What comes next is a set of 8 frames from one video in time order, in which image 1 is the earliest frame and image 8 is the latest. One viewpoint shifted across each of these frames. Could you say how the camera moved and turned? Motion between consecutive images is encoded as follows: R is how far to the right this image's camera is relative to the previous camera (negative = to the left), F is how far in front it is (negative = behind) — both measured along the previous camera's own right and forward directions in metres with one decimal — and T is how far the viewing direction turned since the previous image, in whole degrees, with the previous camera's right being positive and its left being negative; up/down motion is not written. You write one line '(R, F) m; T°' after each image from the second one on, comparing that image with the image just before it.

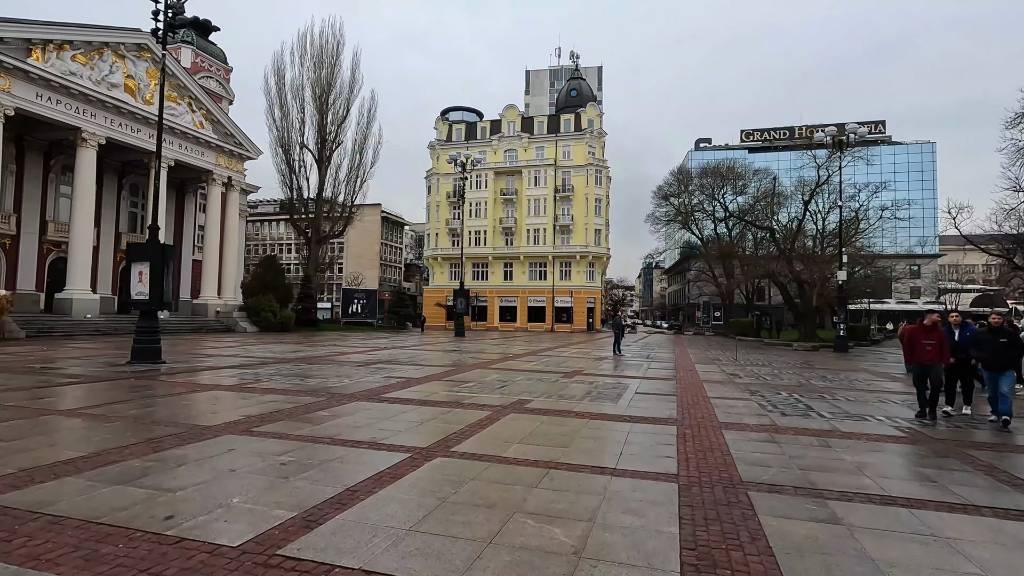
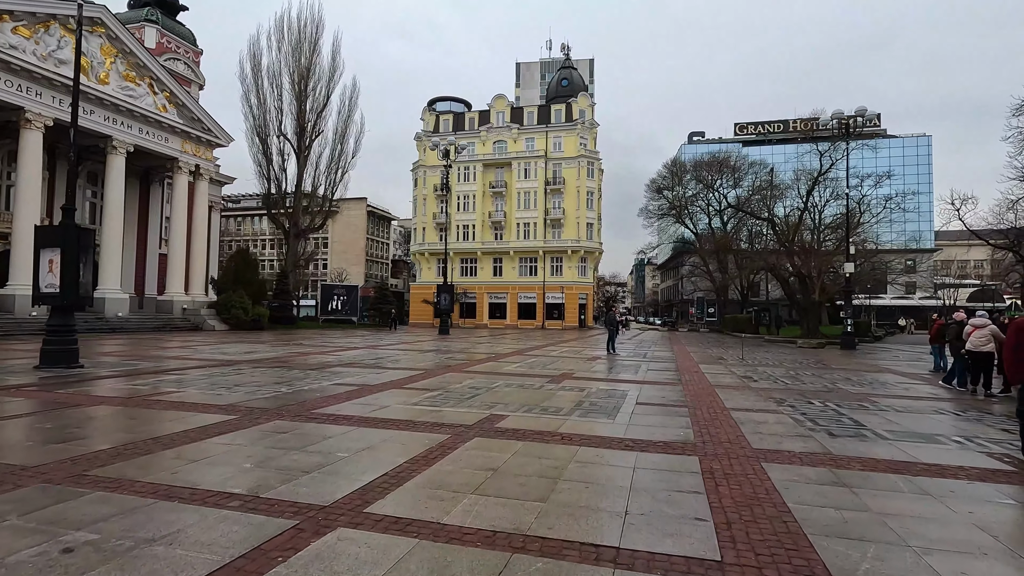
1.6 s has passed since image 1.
(+0.3, +1.9) m; +1°
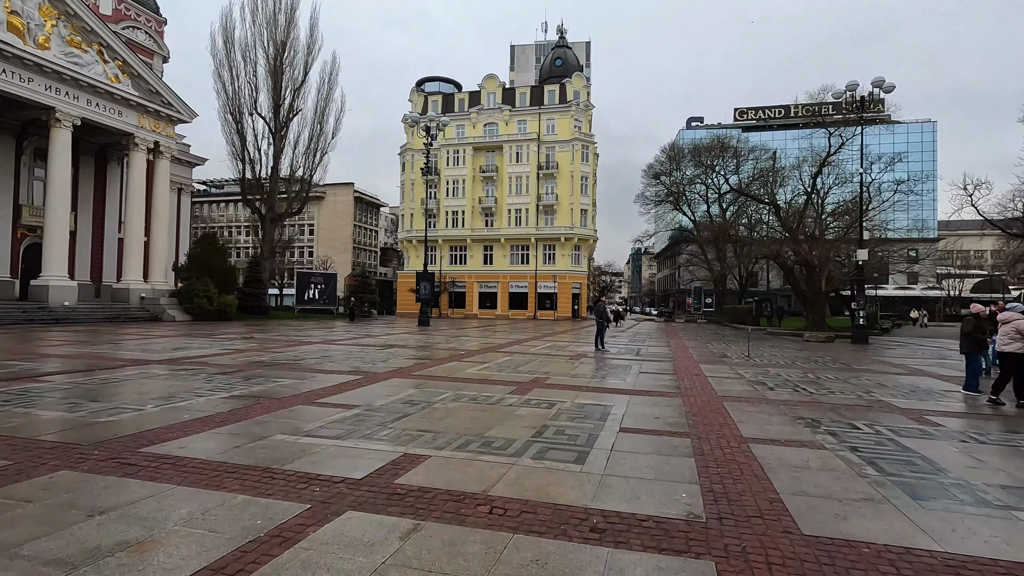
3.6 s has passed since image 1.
(+0.6, +2.2) m; 0°
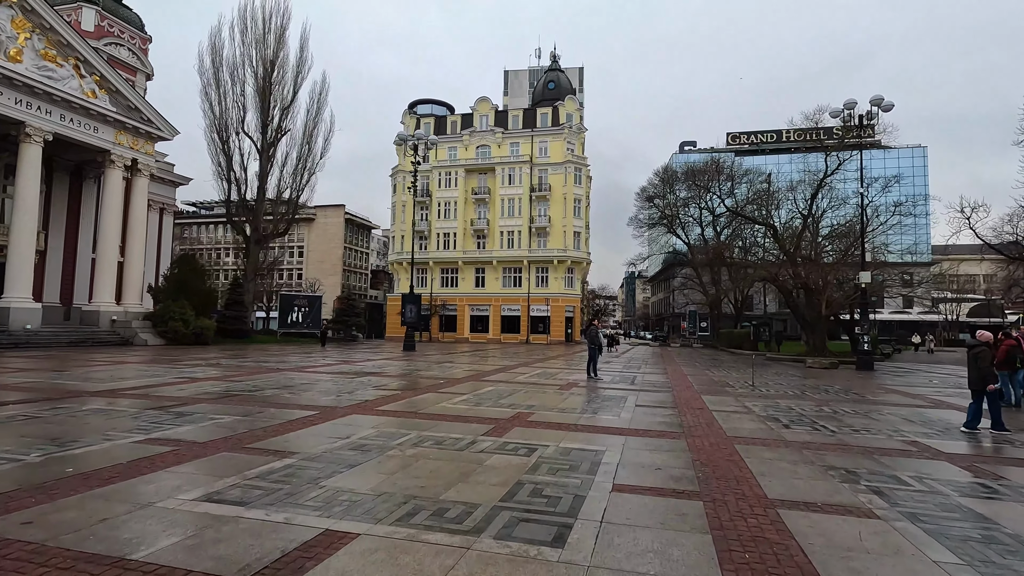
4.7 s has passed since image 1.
(+0.2, +1.1) m; +1°
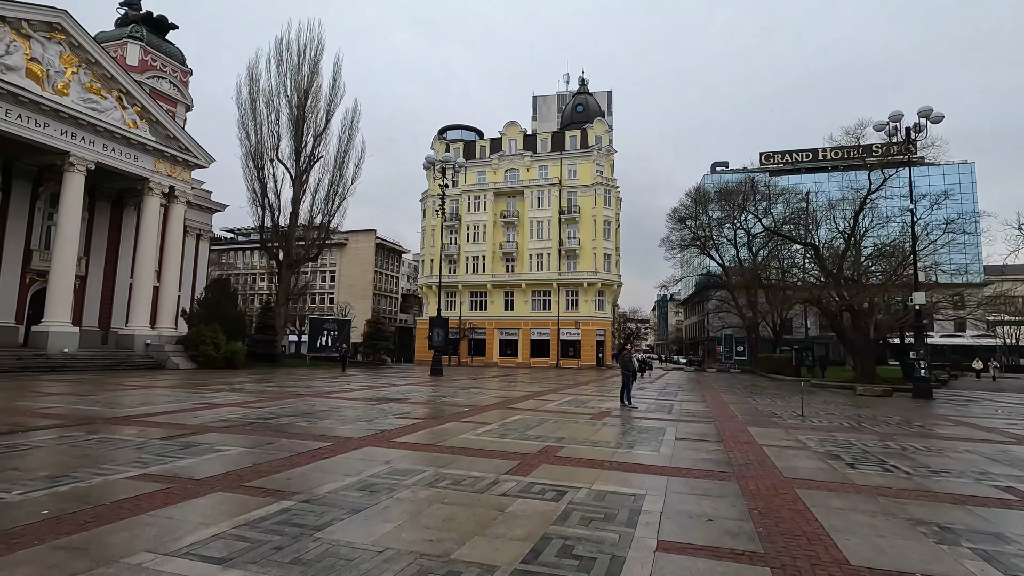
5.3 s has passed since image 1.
(0.0, +0.6) m; -3°
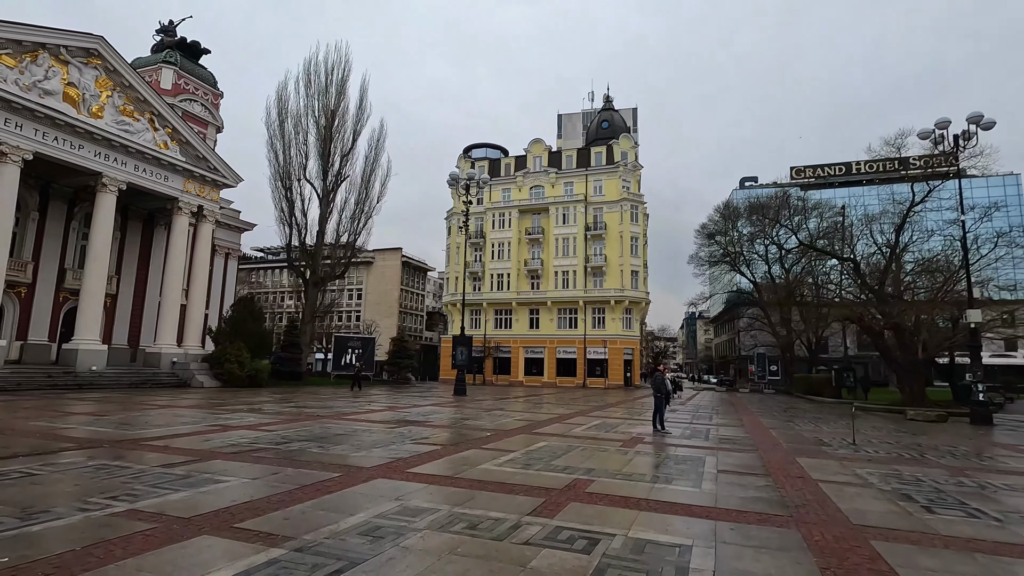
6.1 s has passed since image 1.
(0.0, +0.6) m; -3°
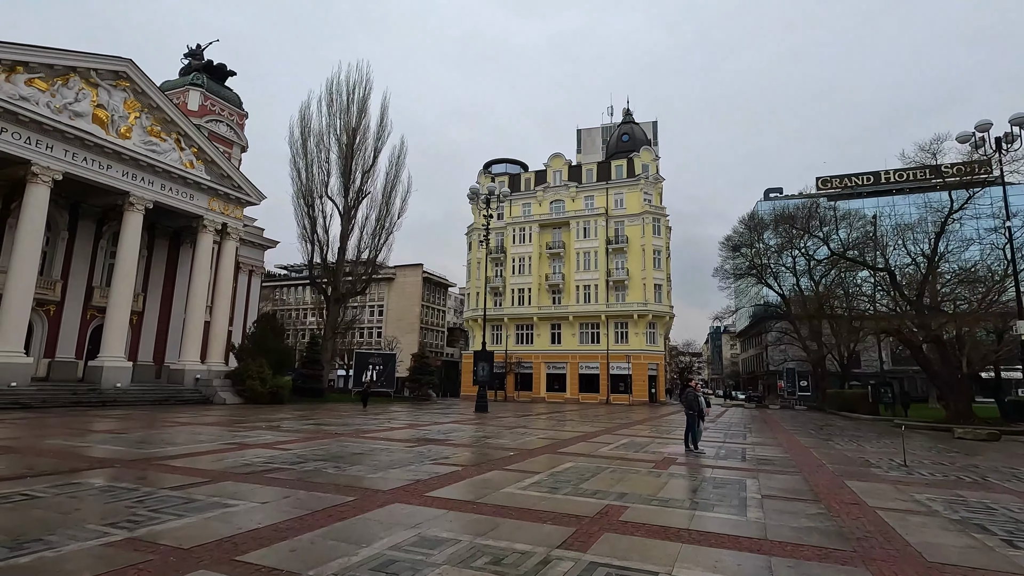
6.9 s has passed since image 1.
(0.0, +0.4) m; -2°
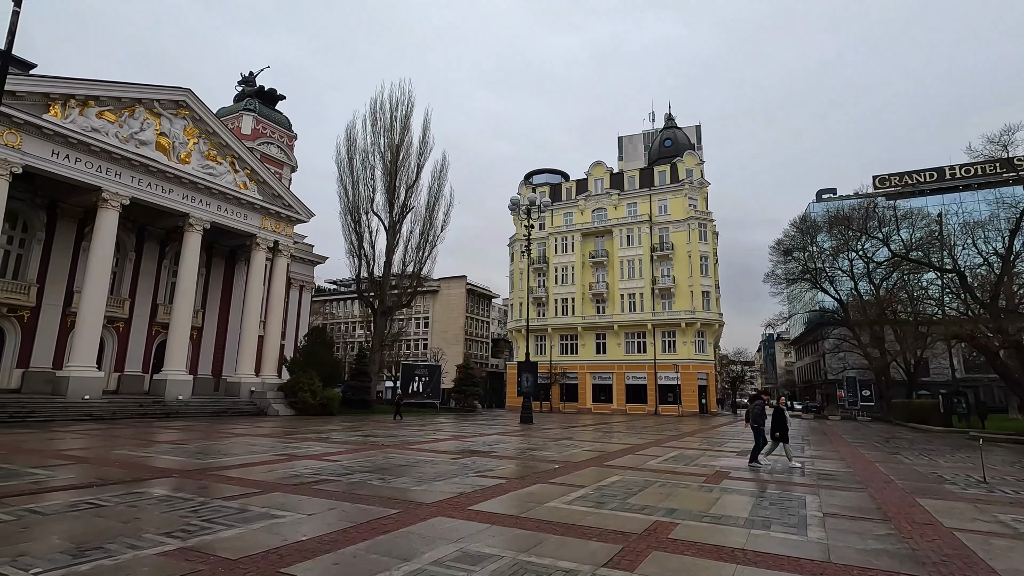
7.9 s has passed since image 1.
(0.0, +0.1) m; -5°
